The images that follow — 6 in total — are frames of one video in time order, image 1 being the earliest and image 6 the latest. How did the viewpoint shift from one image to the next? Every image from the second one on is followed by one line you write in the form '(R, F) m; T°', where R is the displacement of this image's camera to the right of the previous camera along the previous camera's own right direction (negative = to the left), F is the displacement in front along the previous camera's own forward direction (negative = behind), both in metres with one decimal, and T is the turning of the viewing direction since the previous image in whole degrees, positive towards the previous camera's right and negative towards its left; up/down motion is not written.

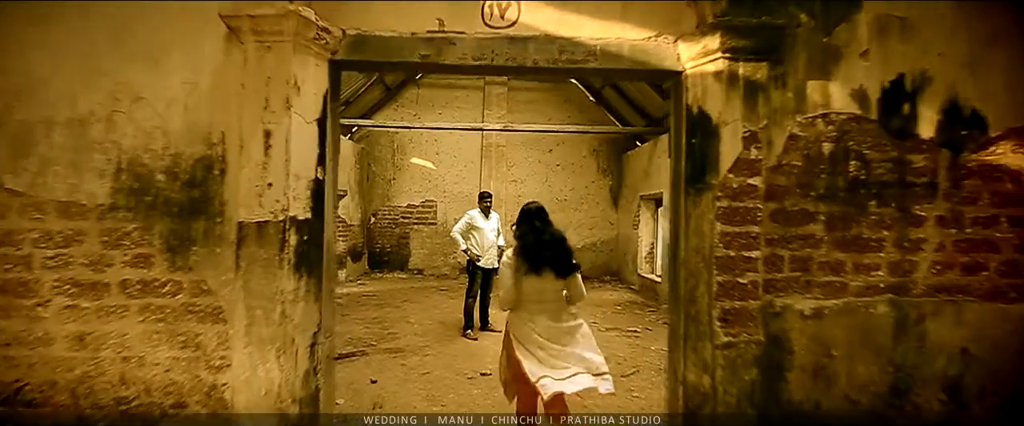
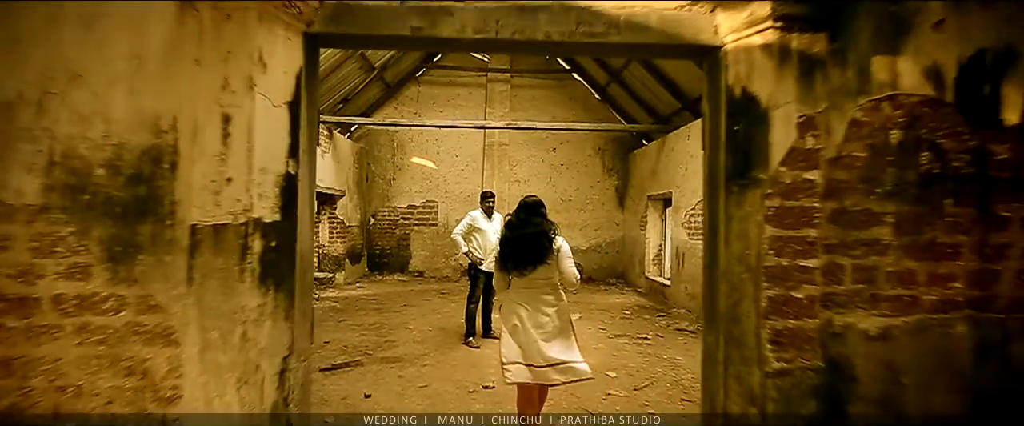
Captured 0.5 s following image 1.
(0.0, +0.3) m; 0°
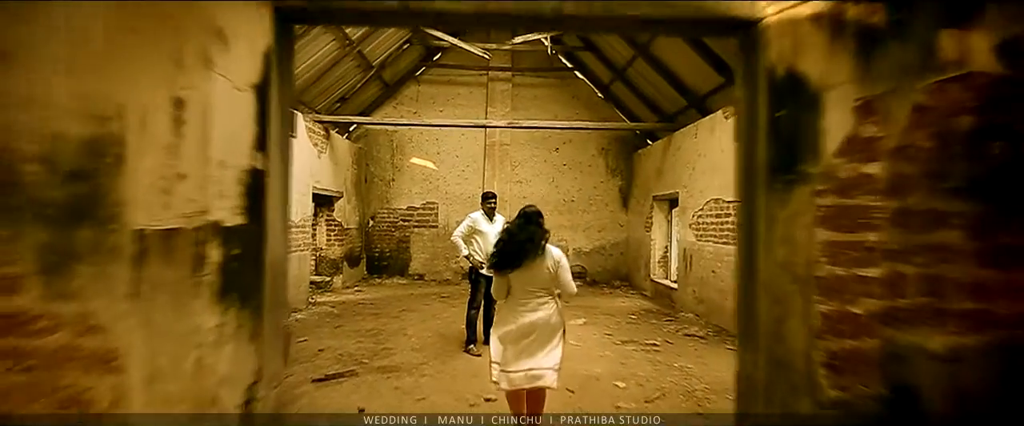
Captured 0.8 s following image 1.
(0.0, +0.2) m; 0°
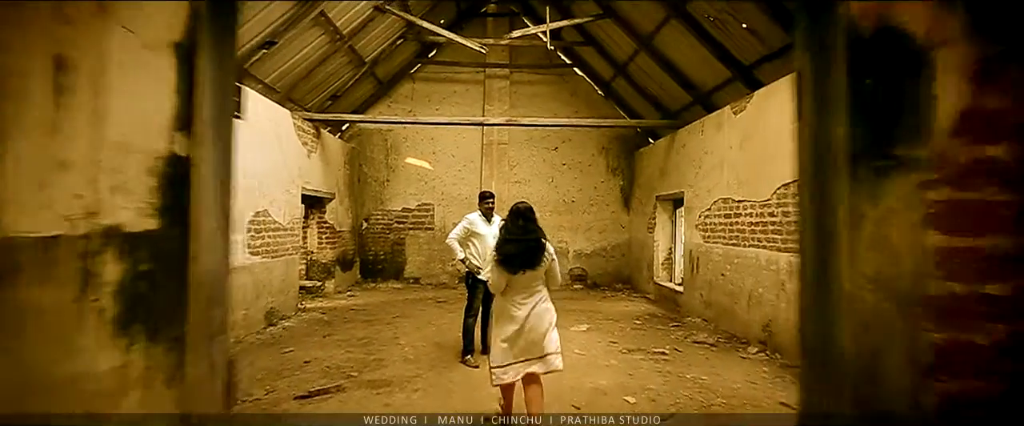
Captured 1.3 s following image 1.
(0.0, +0.3) m; 0°
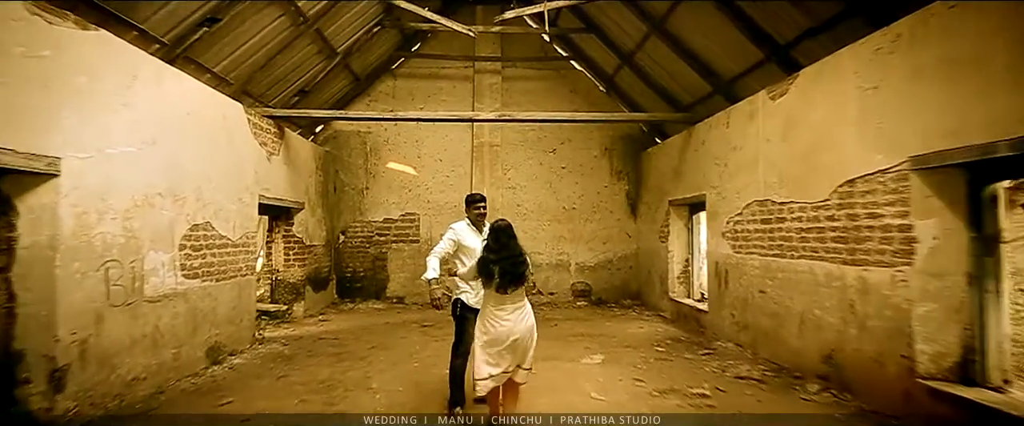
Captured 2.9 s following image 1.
(0.0, +0.9) m; +1°
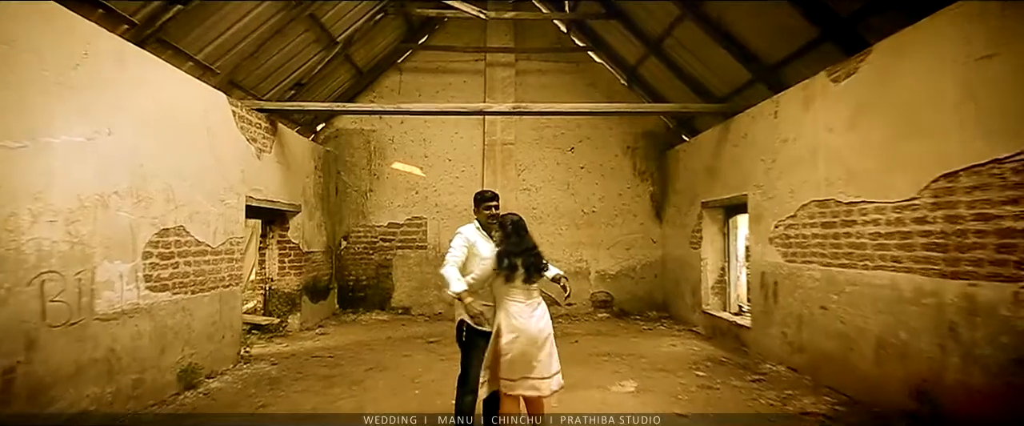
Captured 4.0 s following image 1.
(0.0, +0.6) m; -1°
